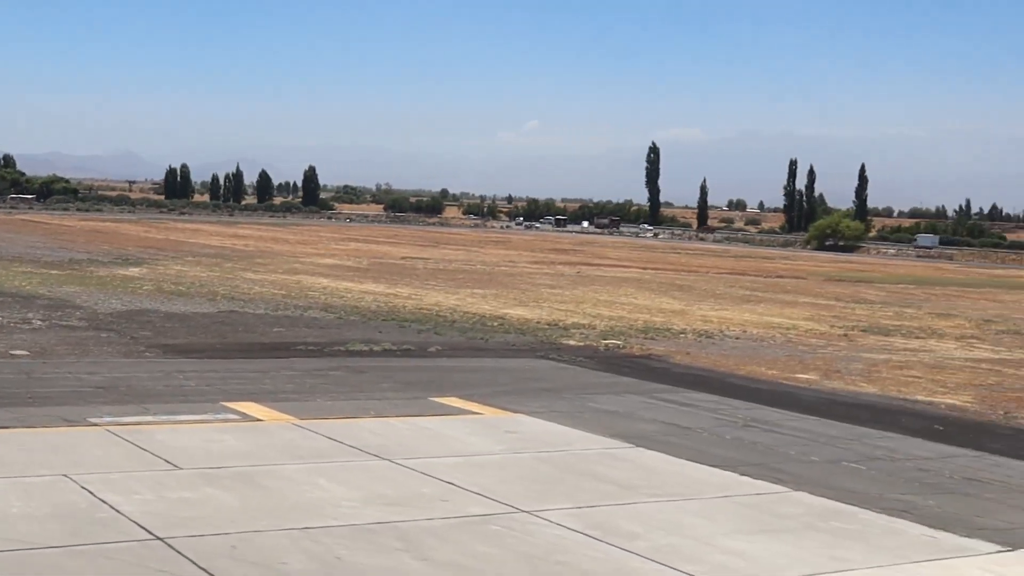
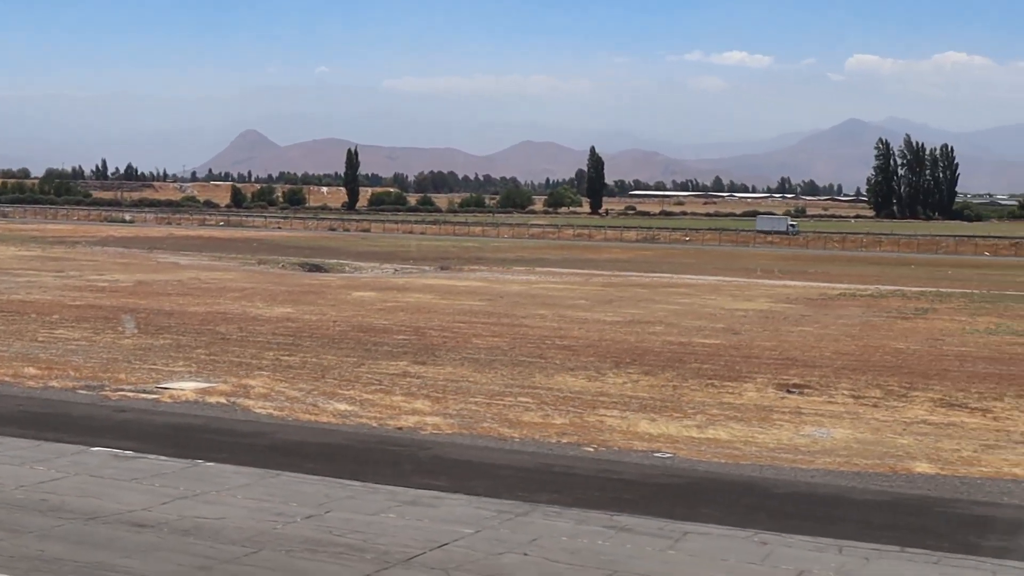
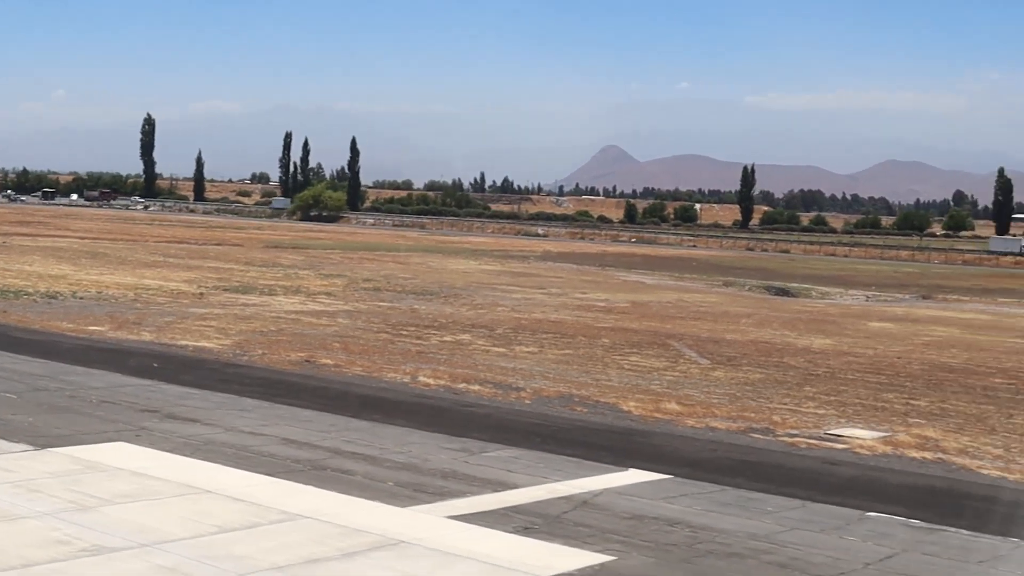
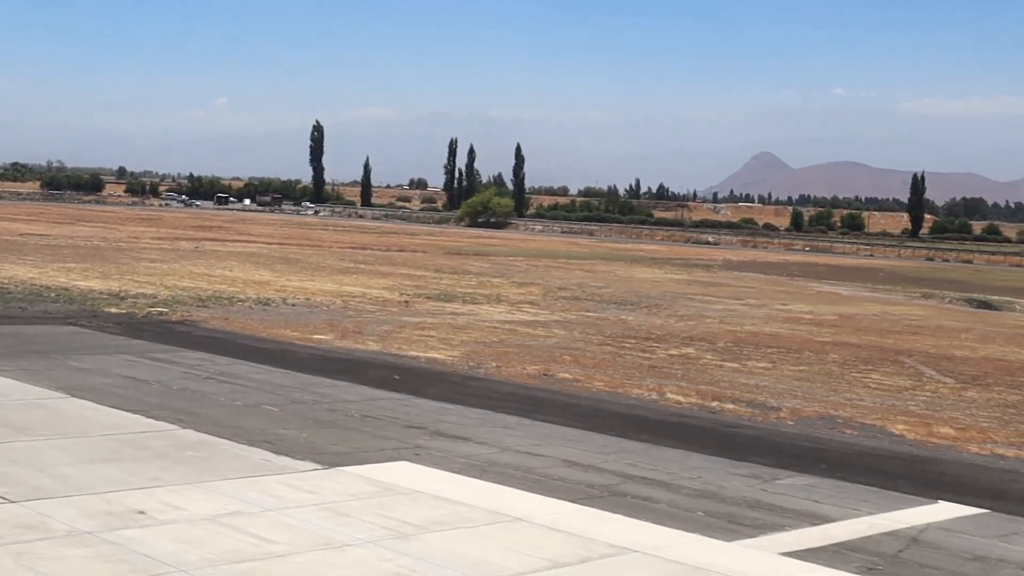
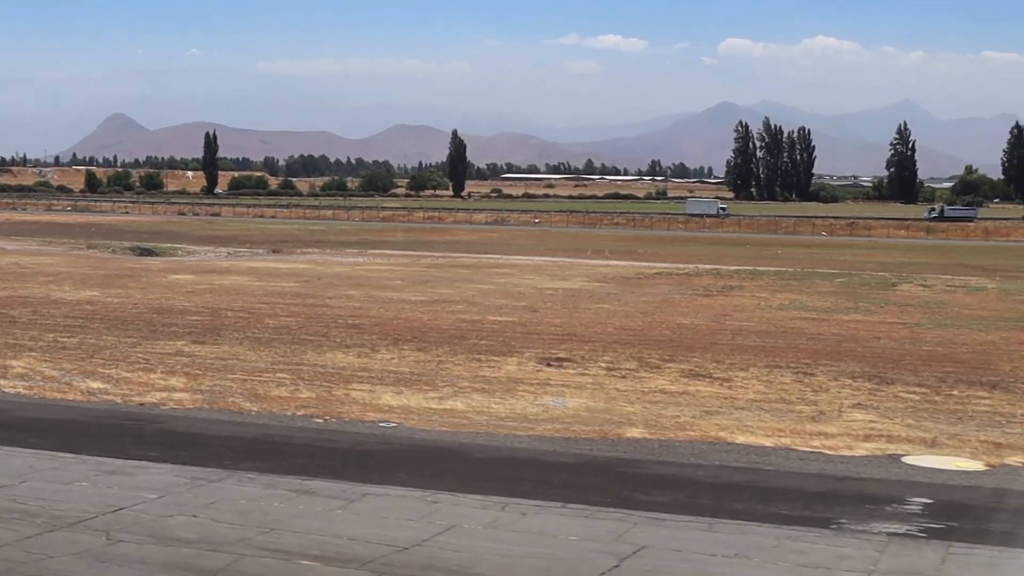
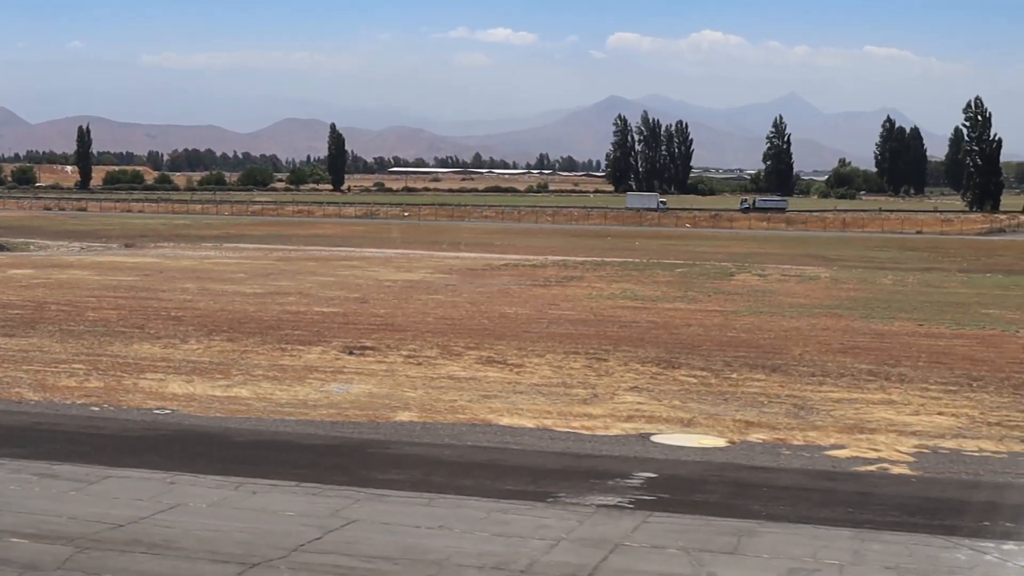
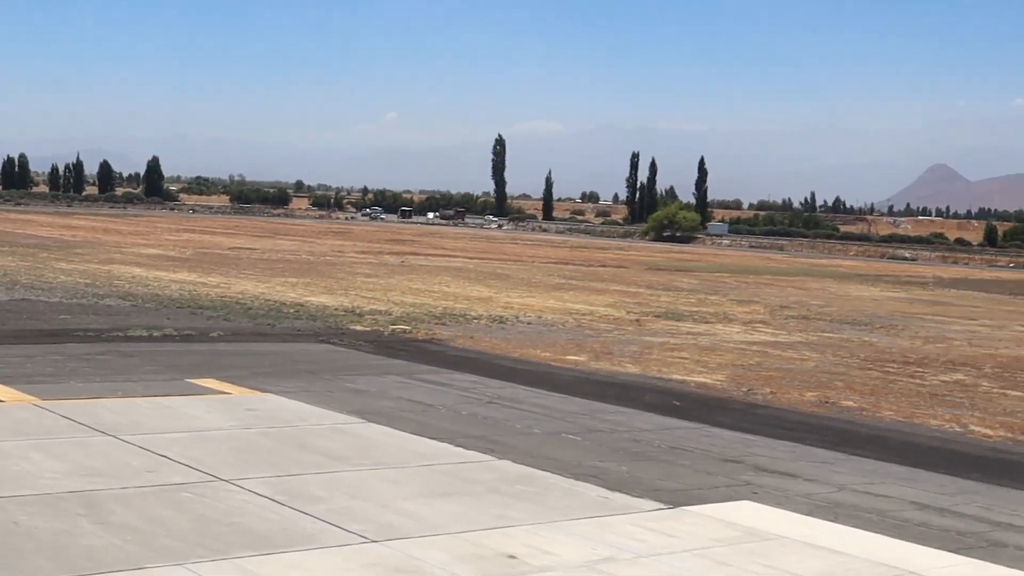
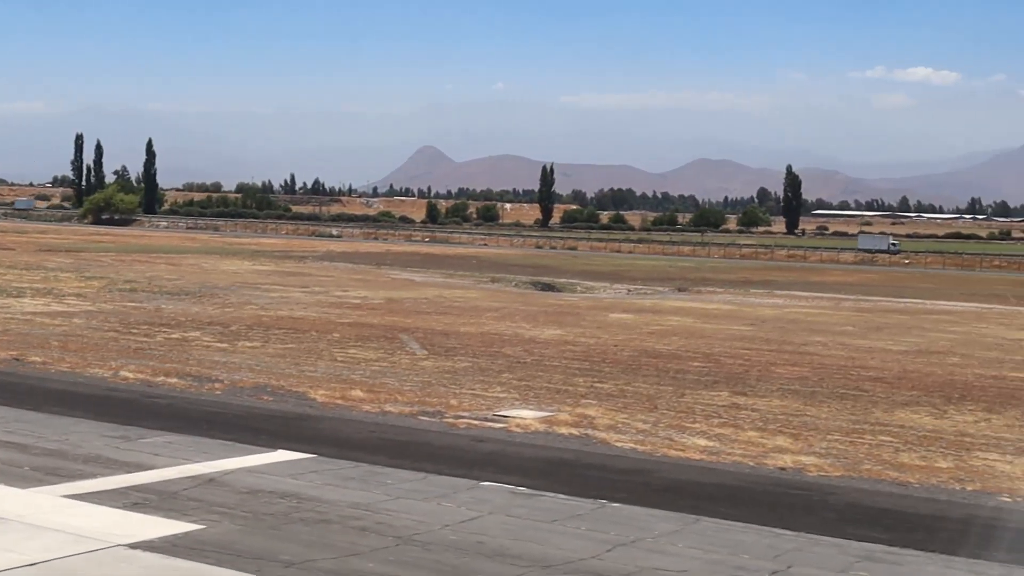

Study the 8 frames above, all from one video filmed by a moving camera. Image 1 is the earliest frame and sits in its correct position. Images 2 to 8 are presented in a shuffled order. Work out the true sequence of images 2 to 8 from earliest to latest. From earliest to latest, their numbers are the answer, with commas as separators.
7, 4, 3, 8, 2, 5, 6
